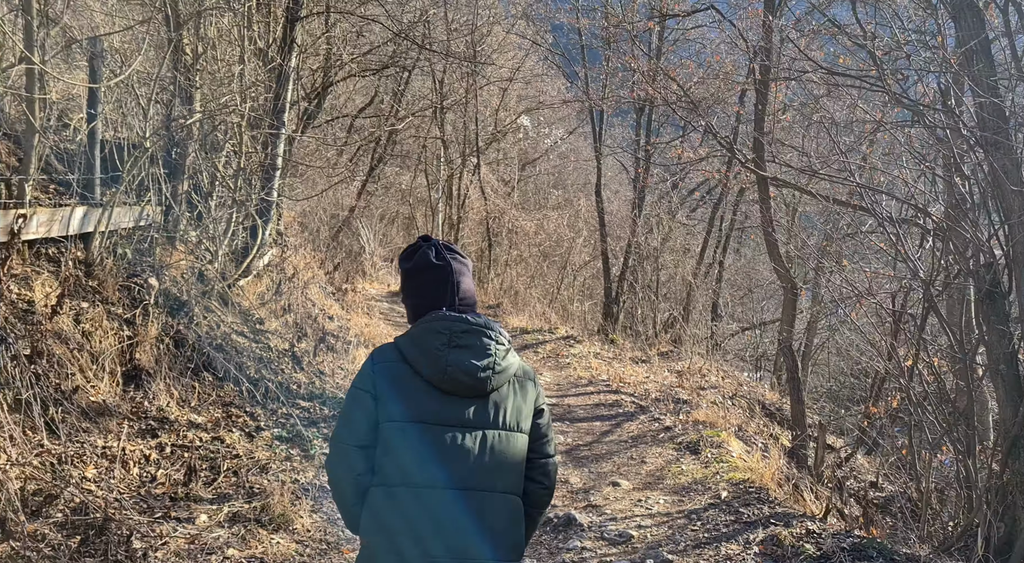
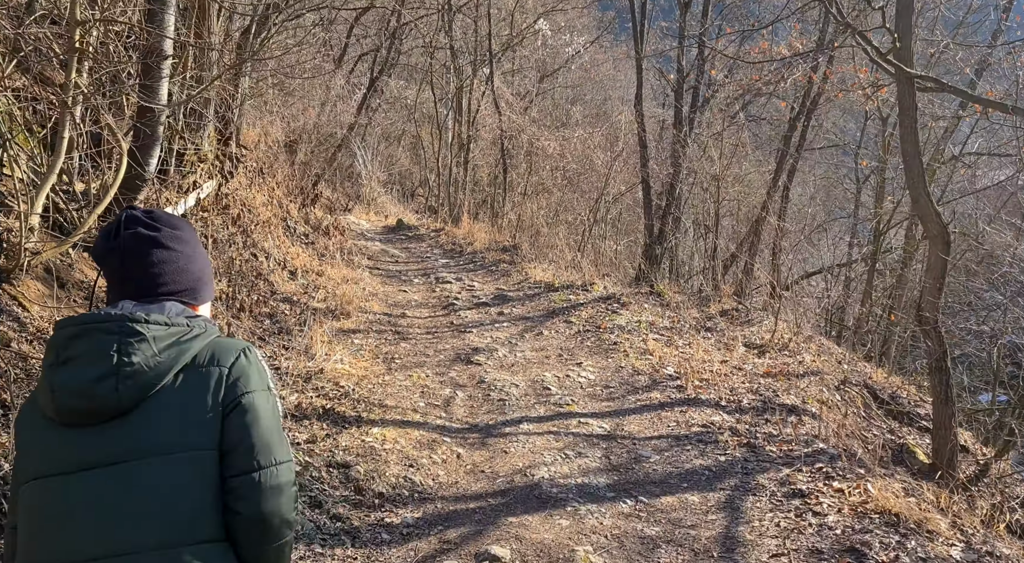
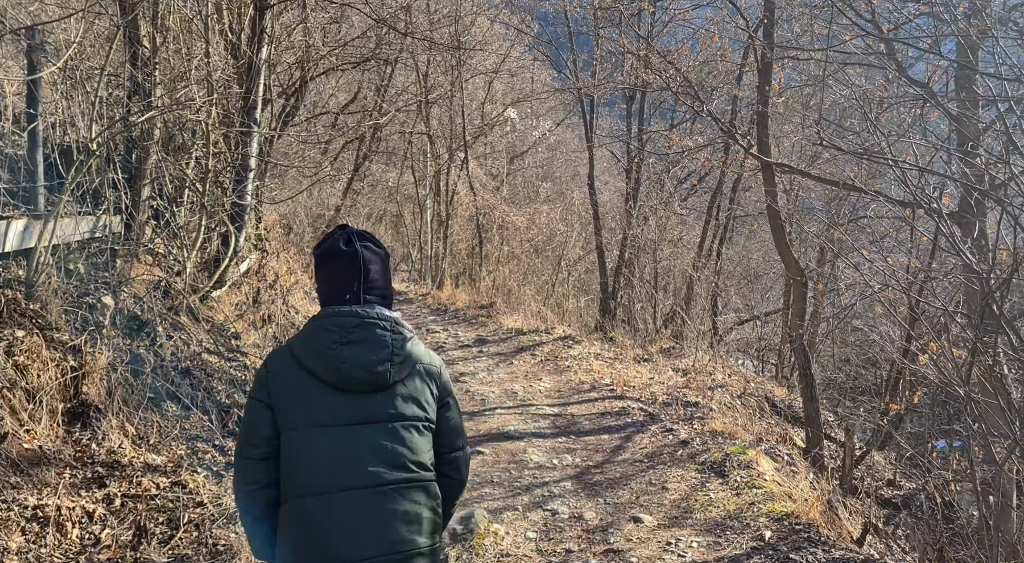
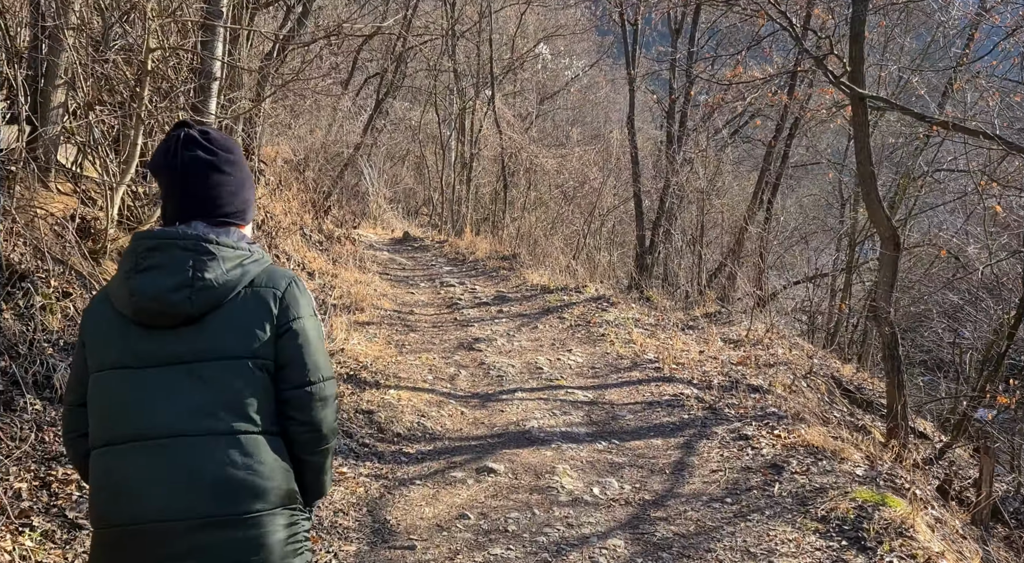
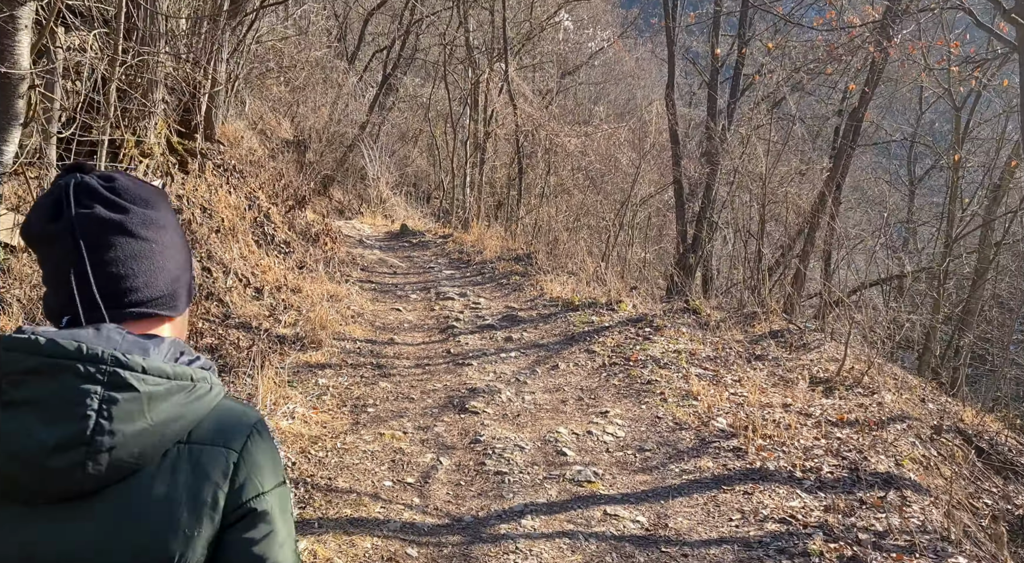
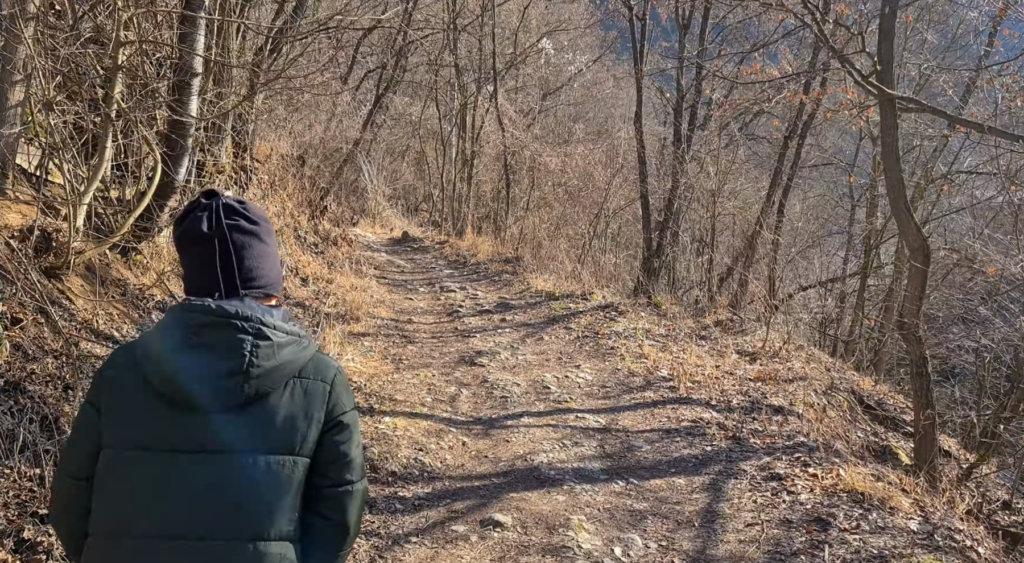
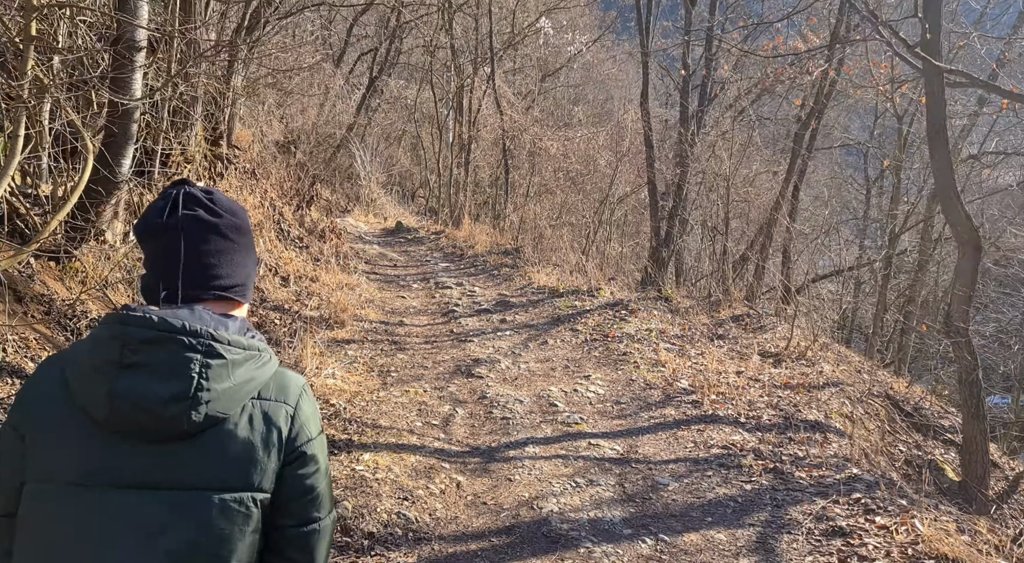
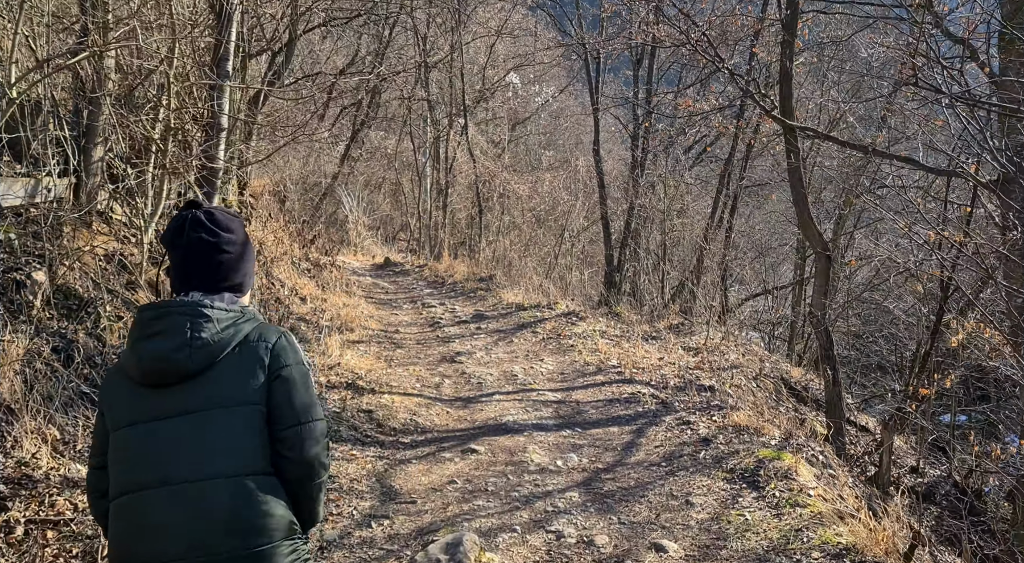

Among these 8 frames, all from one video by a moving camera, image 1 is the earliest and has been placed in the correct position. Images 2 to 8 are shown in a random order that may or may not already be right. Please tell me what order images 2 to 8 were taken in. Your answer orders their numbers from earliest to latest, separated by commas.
3, 8, 4, 6, 2, 7, 5
